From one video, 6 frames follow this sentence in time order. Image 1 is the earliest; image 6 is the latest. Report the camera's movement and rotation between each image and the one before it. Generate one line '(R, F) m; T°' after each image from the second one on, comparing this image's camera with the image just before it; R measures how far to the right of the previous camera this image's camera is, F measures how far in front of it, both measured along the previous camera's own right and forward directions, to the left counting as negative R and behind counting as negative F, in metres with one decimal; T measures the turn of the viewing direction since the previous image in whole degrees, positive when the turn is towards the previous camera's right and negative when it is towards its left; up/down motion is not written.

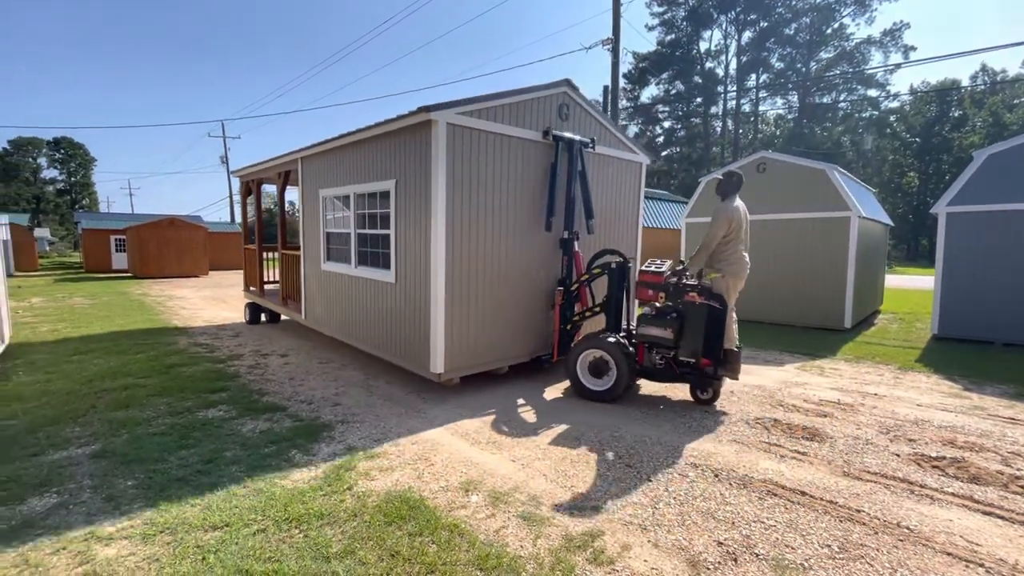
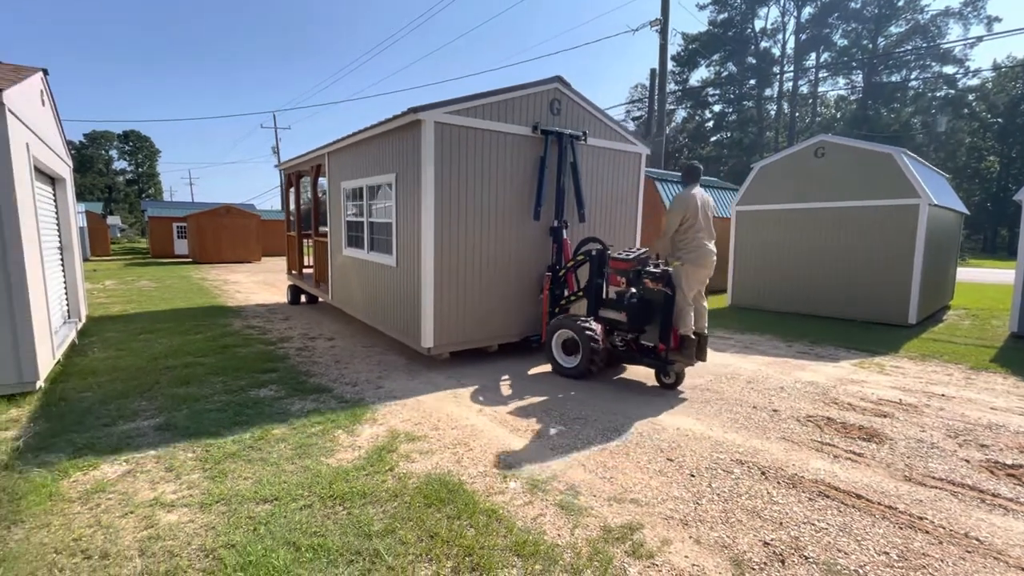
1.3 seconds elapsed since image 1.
(0.0, 0.0) m; -5°
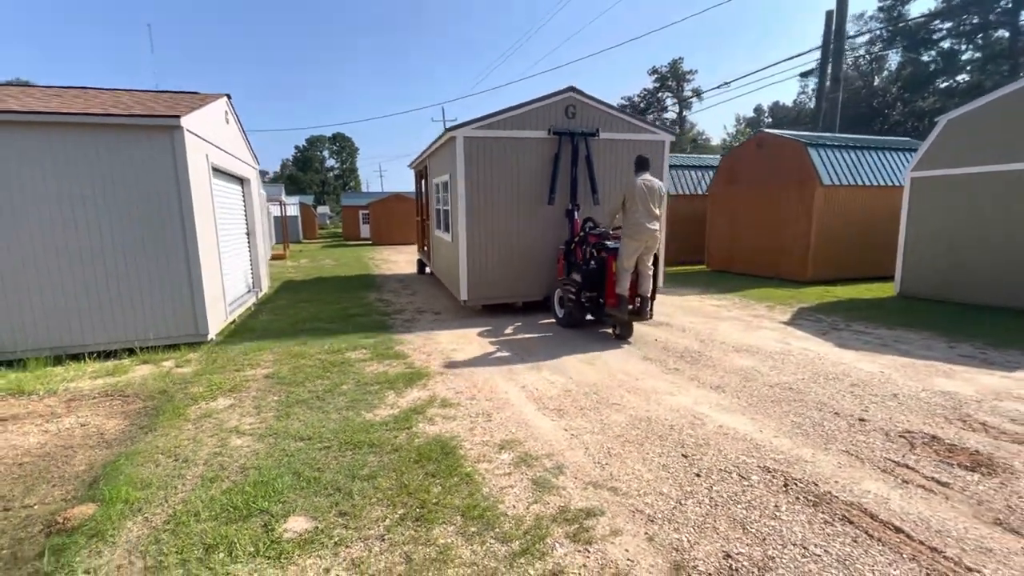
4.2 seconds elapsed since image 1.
(+1.1, +0.1) m; -19°
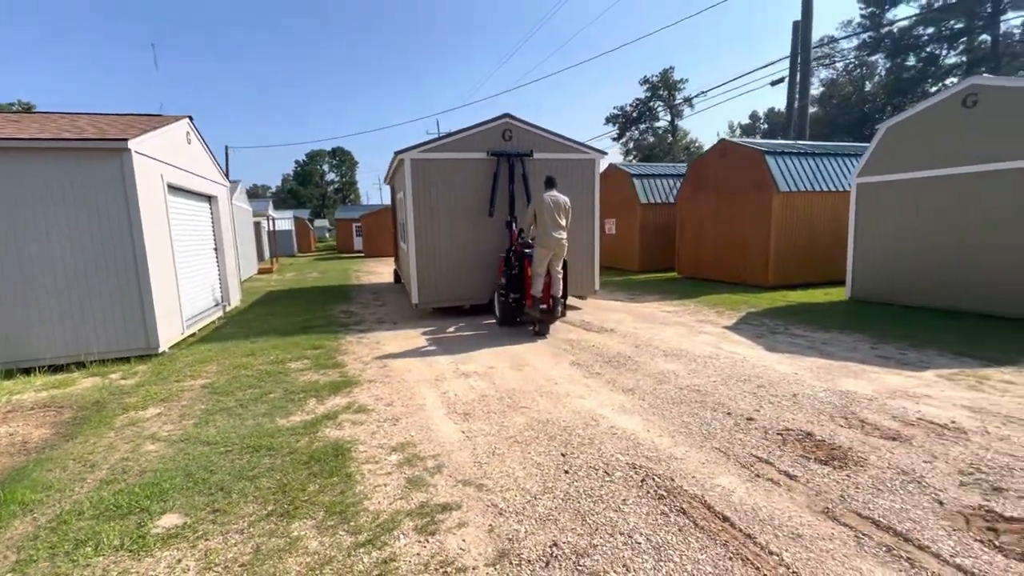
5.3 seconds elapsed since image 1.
(+0.8, -0.2) m; -1°
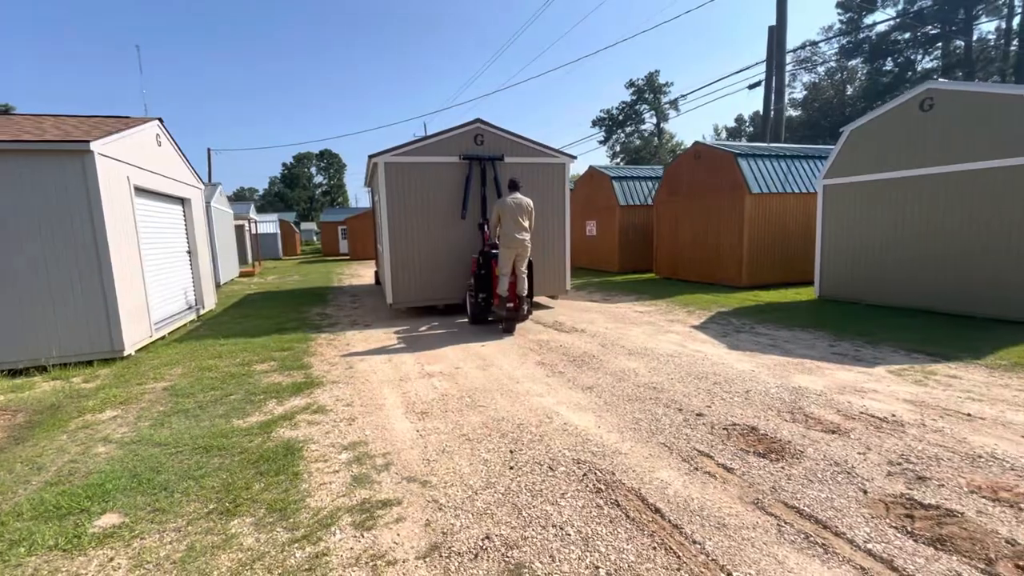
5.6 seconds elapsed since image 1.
(+0.3, -0.1) m; +1°
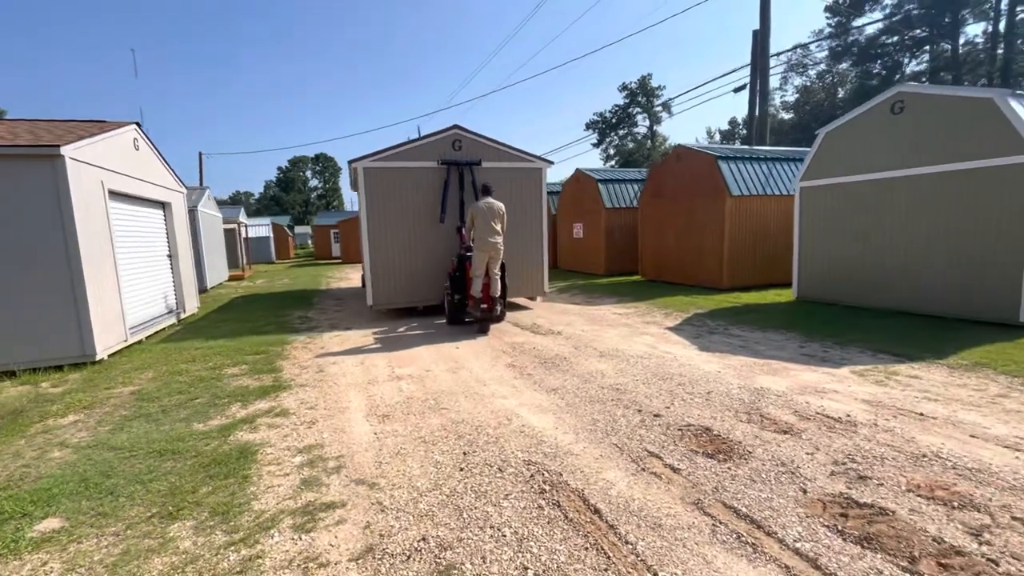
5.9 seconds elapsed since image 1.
(+0.3, 0.0) m; 0°
